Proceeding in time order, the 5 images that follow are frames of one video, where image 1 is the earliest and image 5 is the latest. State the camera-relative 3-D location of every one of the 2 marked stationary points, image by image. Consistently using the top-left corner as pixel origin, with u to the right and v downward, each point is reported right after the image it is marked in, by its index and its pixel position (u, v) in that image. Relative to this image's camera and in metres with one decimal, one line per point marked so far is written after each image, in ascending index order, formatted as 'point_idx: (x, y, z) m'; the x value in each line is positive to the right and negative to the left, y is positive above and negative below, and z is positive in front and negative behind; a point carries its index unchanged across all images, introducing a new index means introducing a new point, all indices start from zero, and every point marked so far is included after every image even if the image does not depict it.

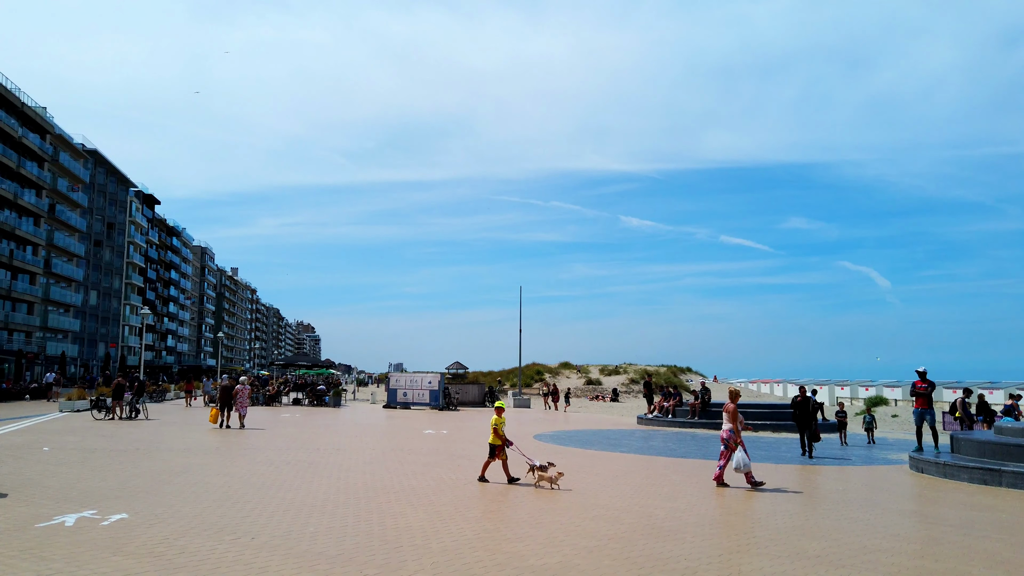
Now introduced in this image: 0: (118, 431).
0: (-10.8, -3.9, +19.3) m
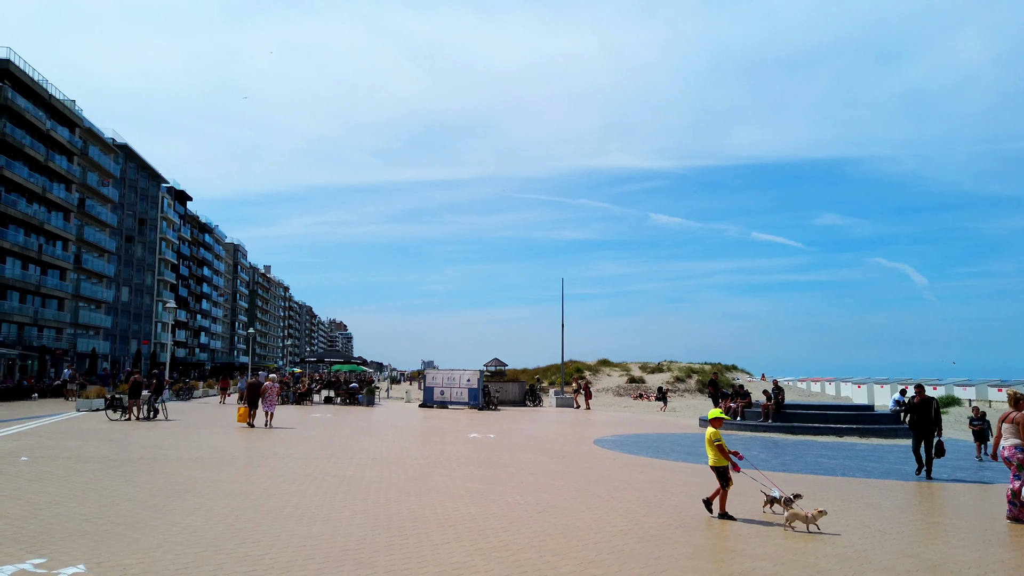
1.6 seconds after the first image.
0: (-9.4, -3.6, +17.3) m
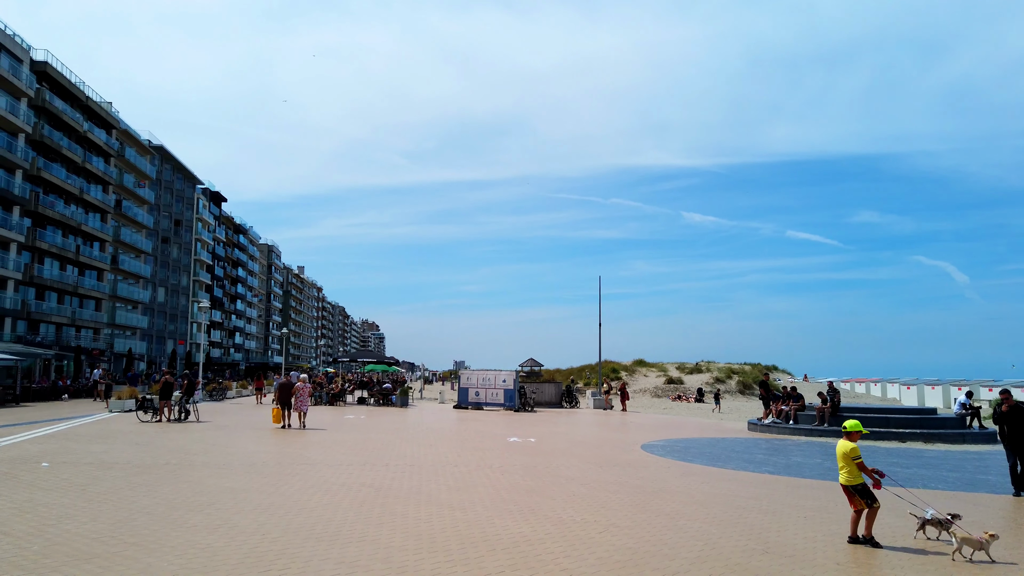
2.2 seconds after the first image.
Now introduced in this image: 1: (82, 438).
0: (-8.4, -3.5, +16.7) m
1: (-9.2, -3.2, +15.0) m
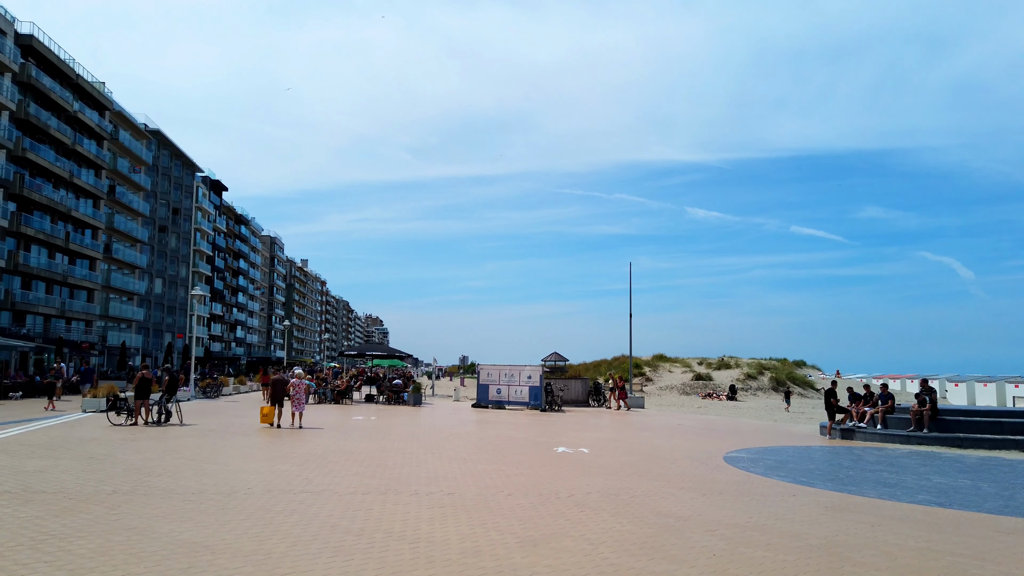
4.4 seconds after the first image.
0: (-7.4, -3.0, +13.5) m
1: (-8.2, -2.7, +11.7) m
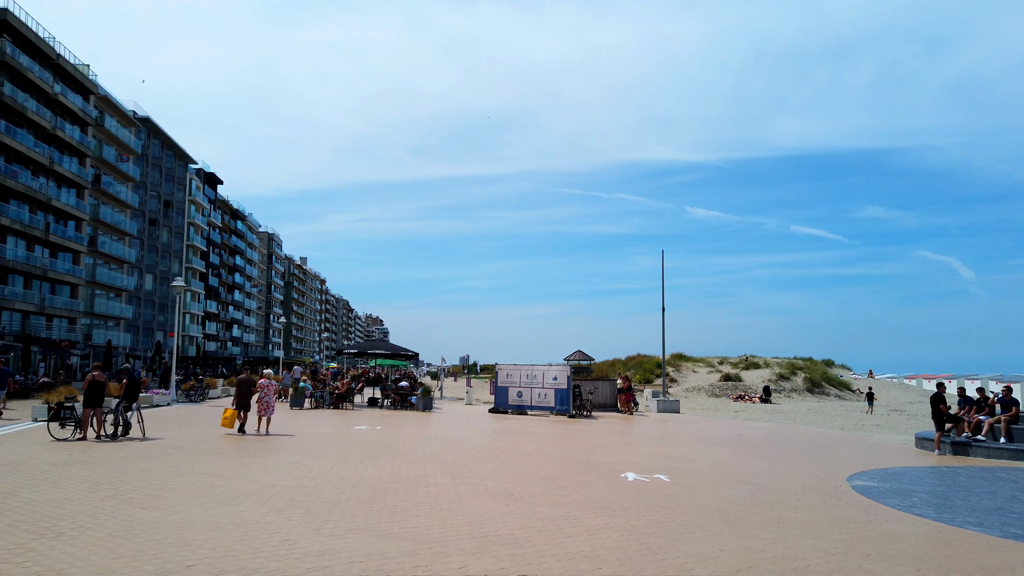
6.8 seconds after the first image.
0: (-6.5, -2.6, +9.9) m
1: (-7.3, -2.3, +8.2) m
